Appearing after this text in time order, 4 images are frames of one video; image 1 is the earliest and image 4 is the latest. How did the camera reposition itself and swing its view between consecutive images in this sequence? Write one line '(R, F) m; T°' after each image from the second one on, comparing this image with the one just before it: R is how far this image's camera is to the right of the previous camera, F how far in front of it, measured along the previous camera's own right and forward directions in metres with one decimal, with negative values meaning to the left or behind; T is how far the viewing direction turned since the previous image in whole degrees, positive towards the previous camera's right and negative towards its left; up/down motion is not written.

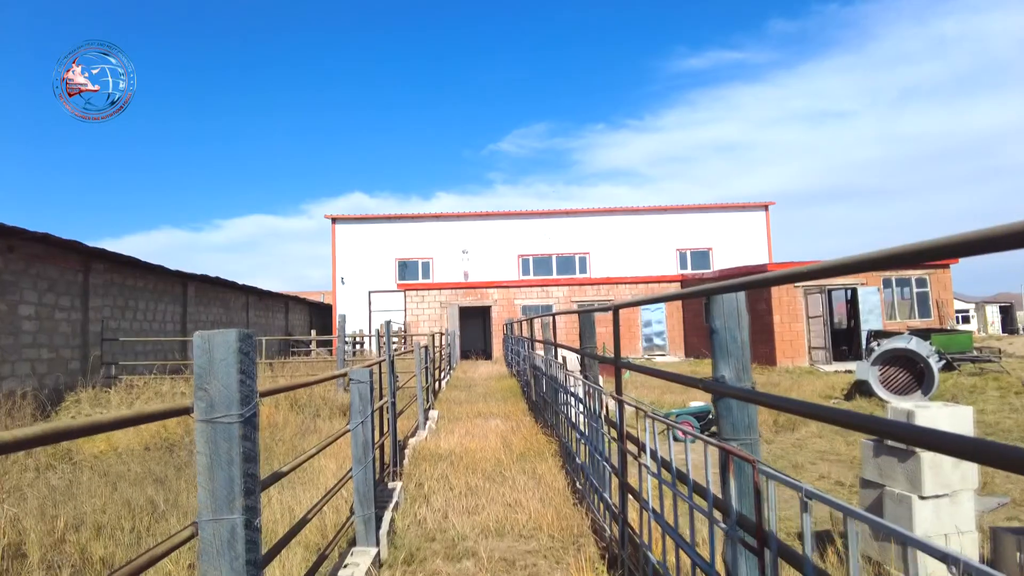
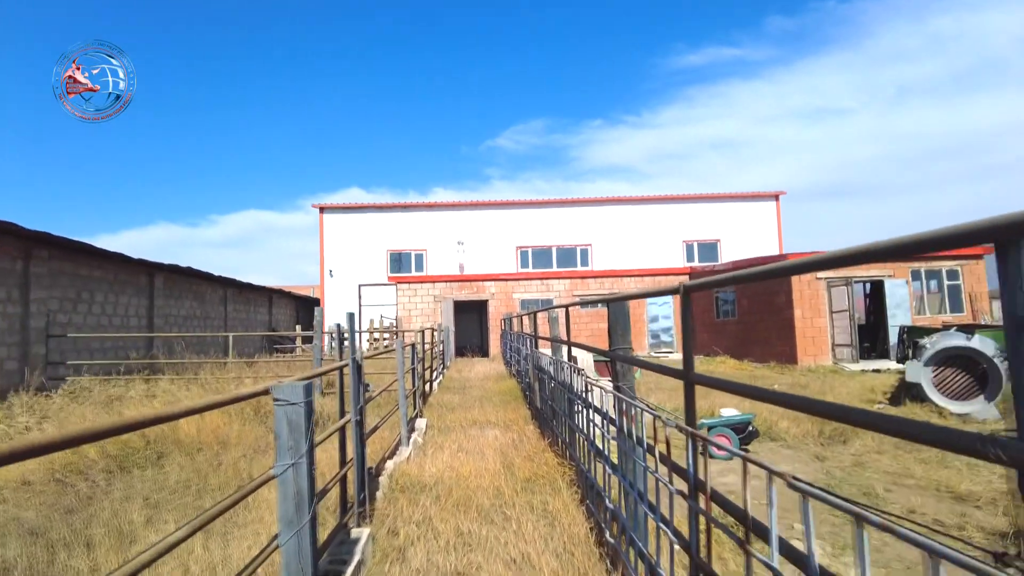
(0.0, +1.1) m; 0°
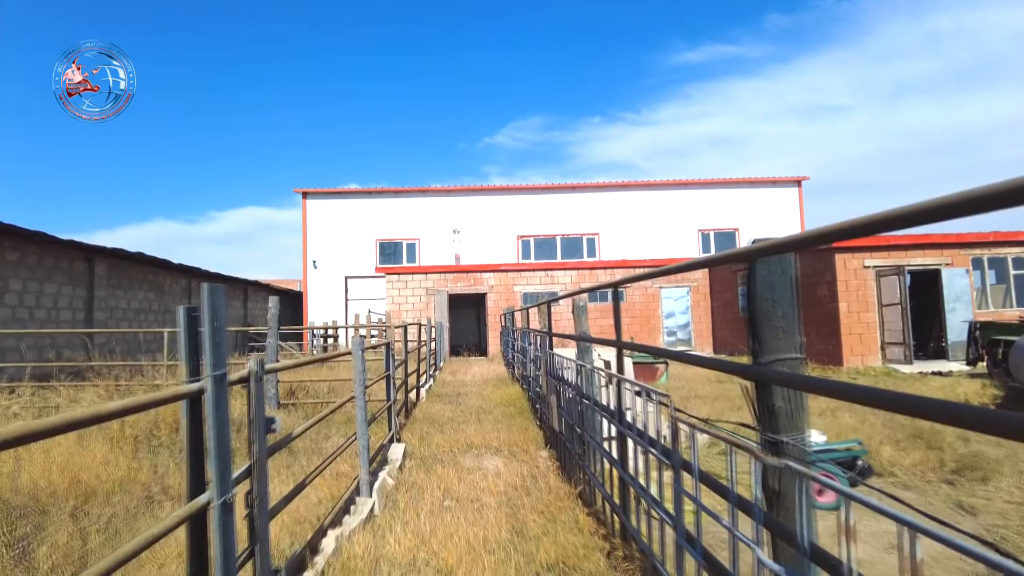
(-0.1, +1.7) m; 0°
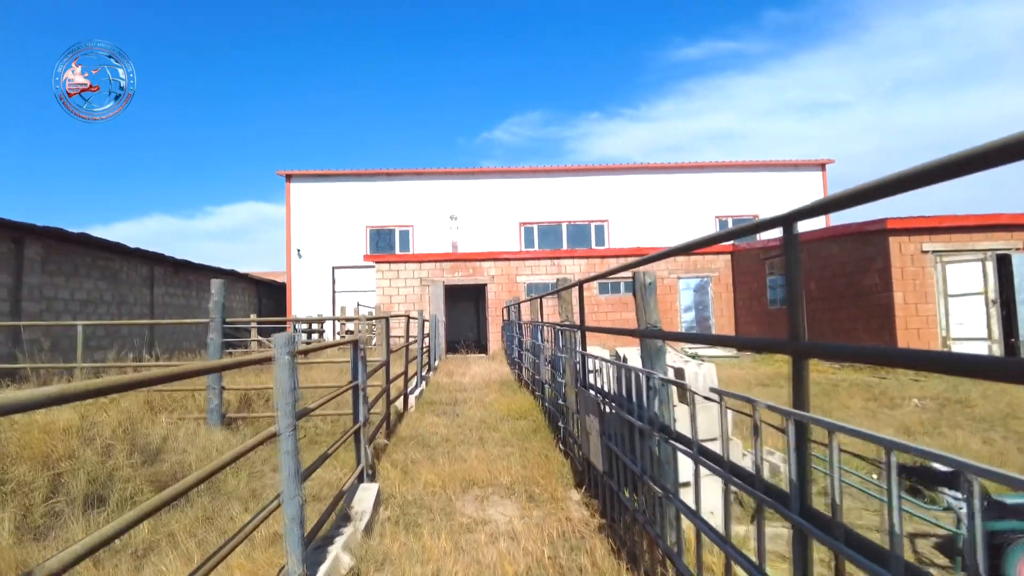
(-0.1, +1.5) m; 0°
